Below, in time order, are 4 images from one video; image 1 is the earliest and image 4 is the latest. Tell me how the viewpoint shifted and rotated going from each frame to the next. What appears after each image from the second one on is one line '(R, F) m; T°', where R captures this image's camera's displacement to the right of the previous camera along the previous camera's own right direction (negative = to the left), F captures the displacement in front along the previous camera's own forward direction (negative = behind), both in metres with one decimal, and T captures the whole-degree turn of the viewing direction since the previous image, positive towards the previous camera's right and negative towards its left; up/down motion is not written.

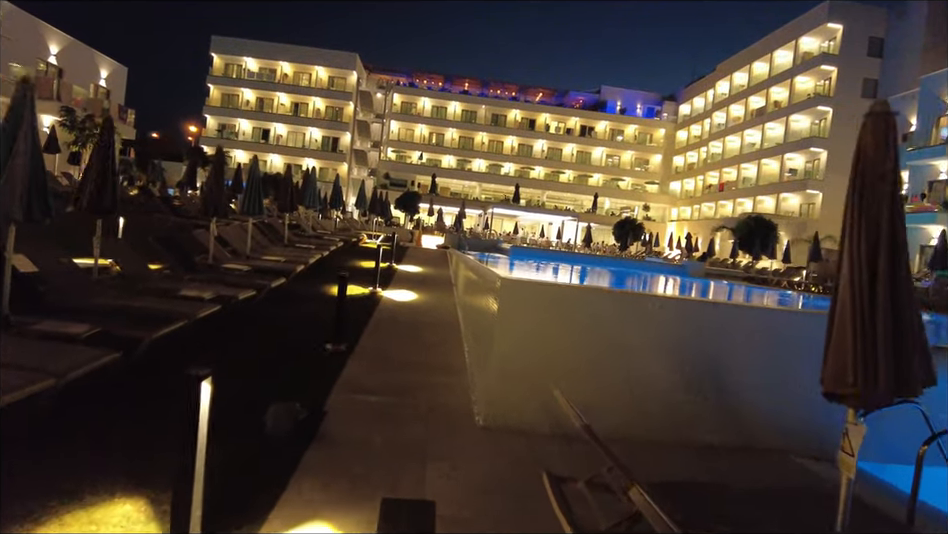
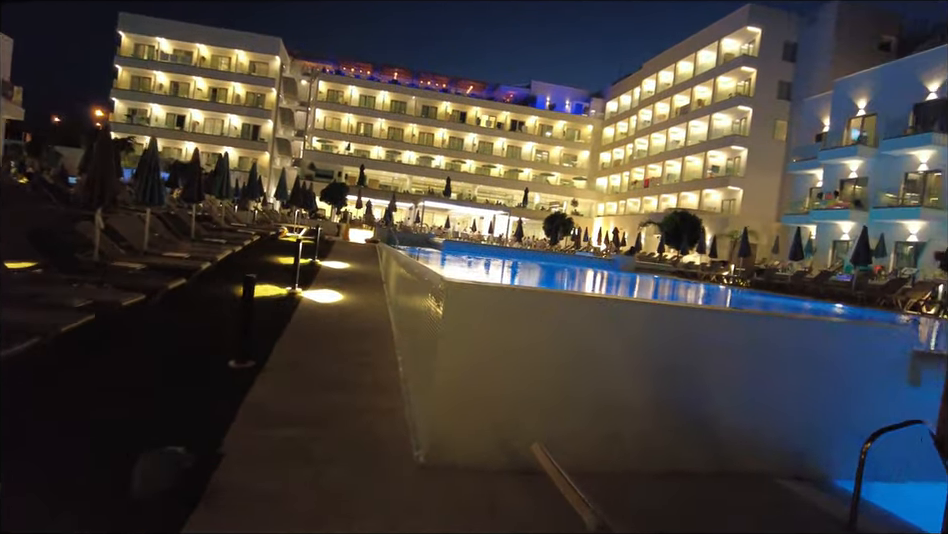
(-0.1, +1.0) m; +6°
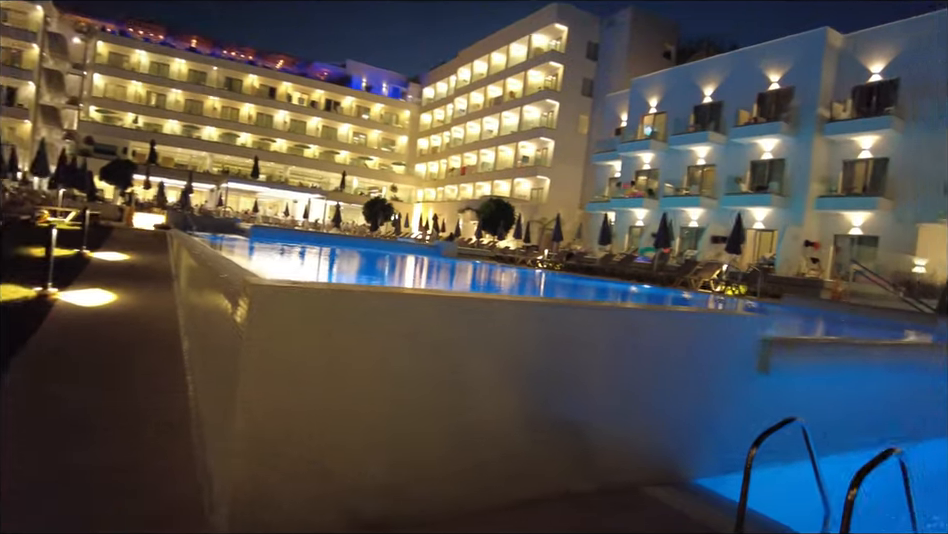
(0.0, +1.1) m; +17°
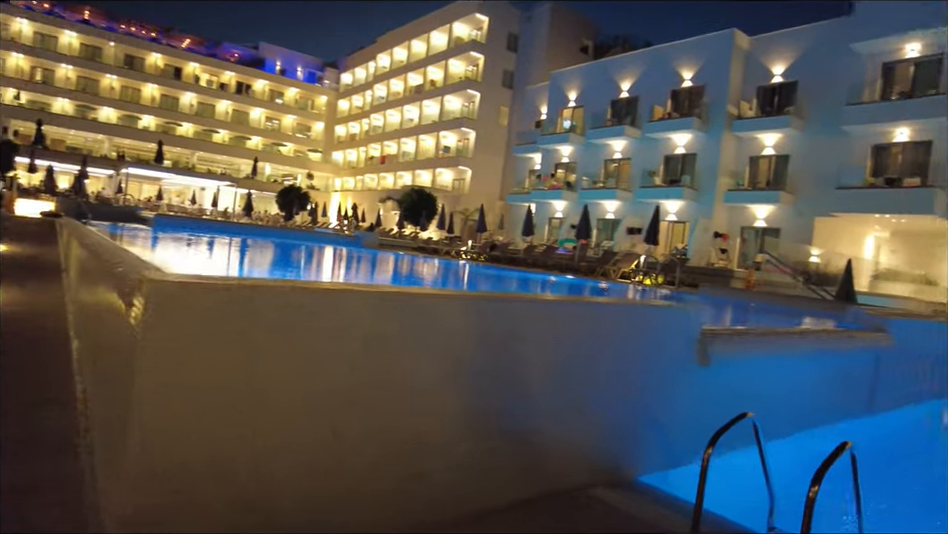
(-0.2, +0.5) m; +7°
